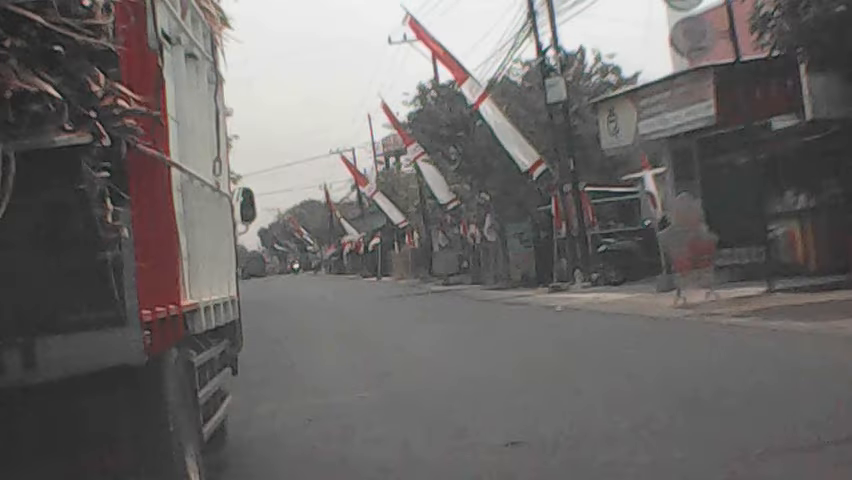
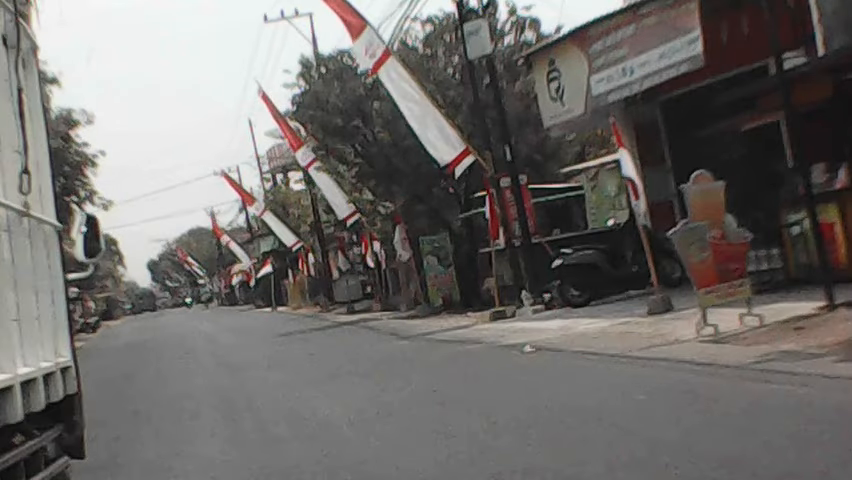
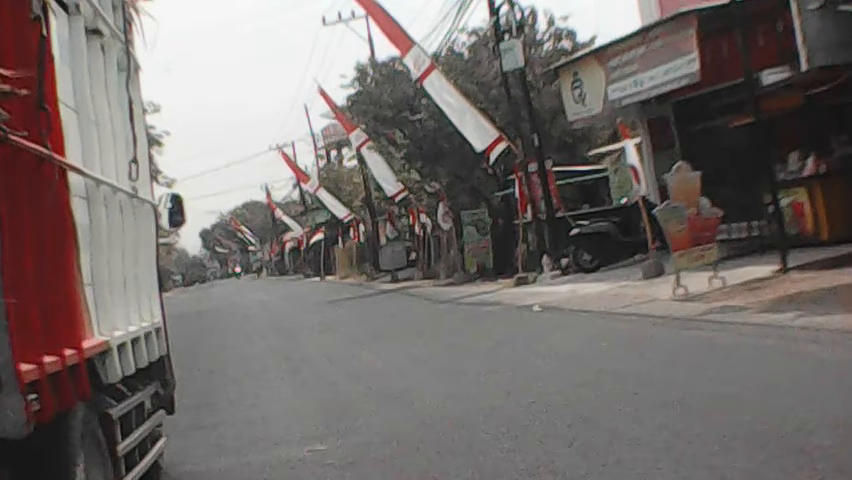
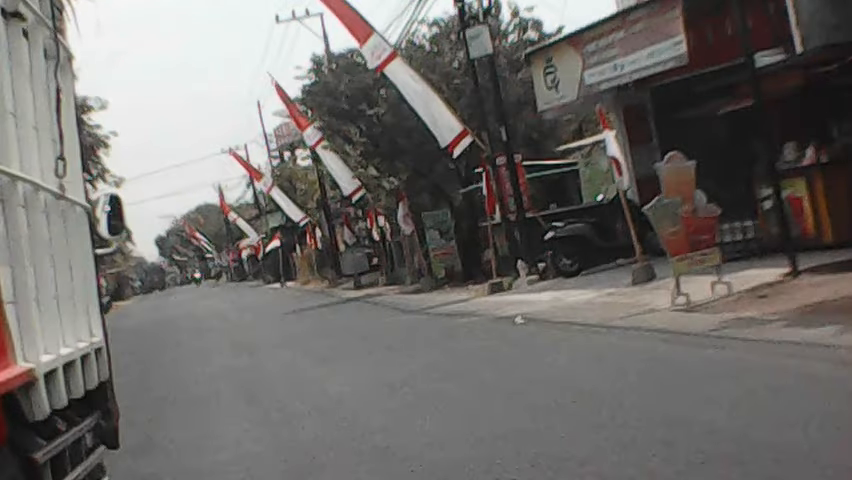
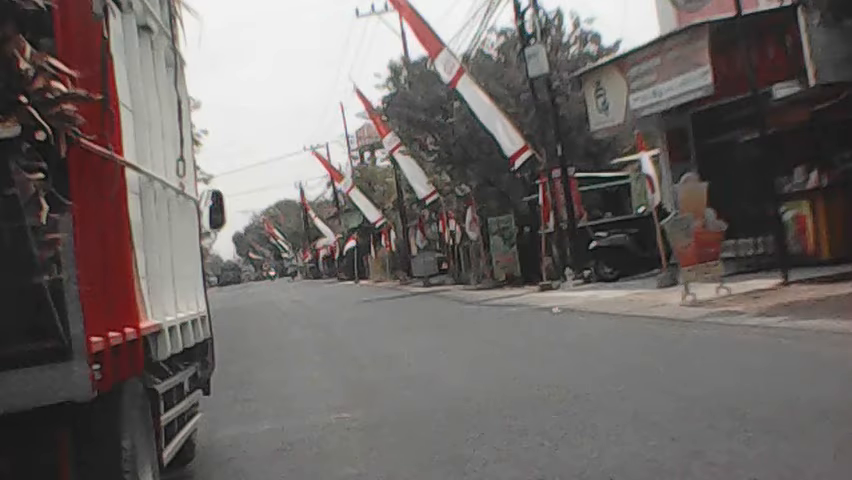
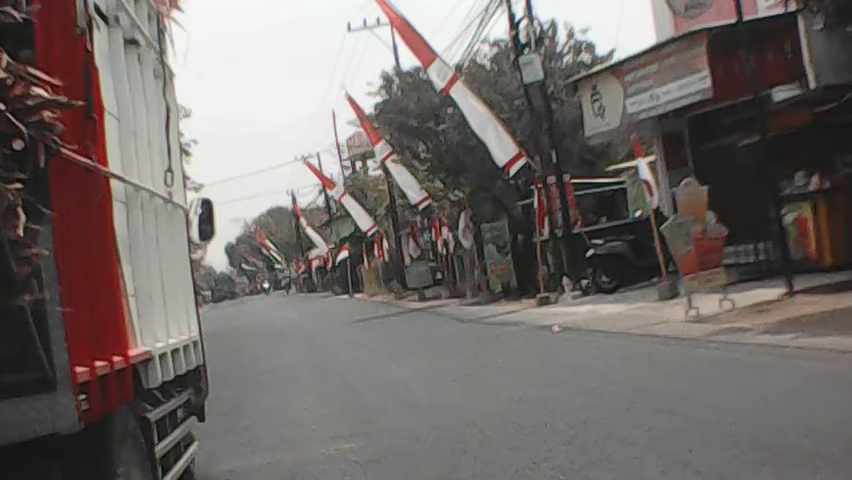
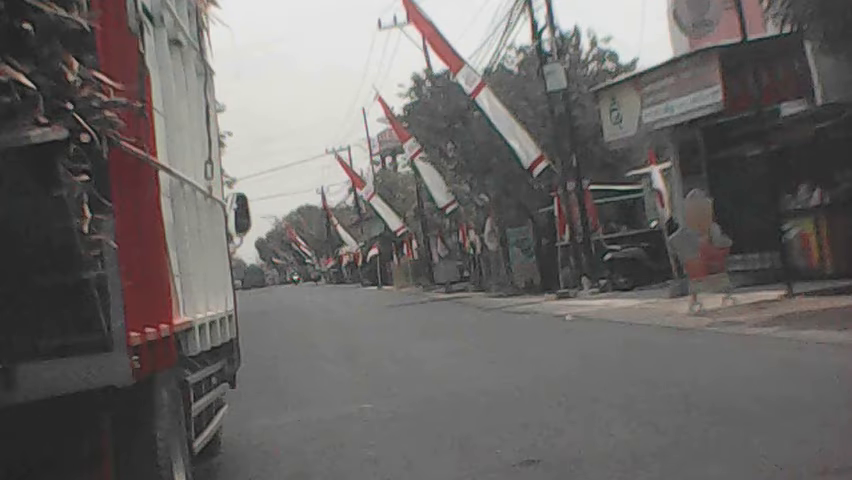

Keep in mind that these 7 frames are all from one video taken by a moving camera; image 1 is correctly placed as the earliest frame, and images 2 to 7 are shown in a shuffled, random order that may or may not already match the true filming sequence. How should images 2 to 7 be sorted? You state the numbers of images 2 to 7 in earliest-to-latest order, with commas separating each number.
7, 5, 6, 3, 4, 2
